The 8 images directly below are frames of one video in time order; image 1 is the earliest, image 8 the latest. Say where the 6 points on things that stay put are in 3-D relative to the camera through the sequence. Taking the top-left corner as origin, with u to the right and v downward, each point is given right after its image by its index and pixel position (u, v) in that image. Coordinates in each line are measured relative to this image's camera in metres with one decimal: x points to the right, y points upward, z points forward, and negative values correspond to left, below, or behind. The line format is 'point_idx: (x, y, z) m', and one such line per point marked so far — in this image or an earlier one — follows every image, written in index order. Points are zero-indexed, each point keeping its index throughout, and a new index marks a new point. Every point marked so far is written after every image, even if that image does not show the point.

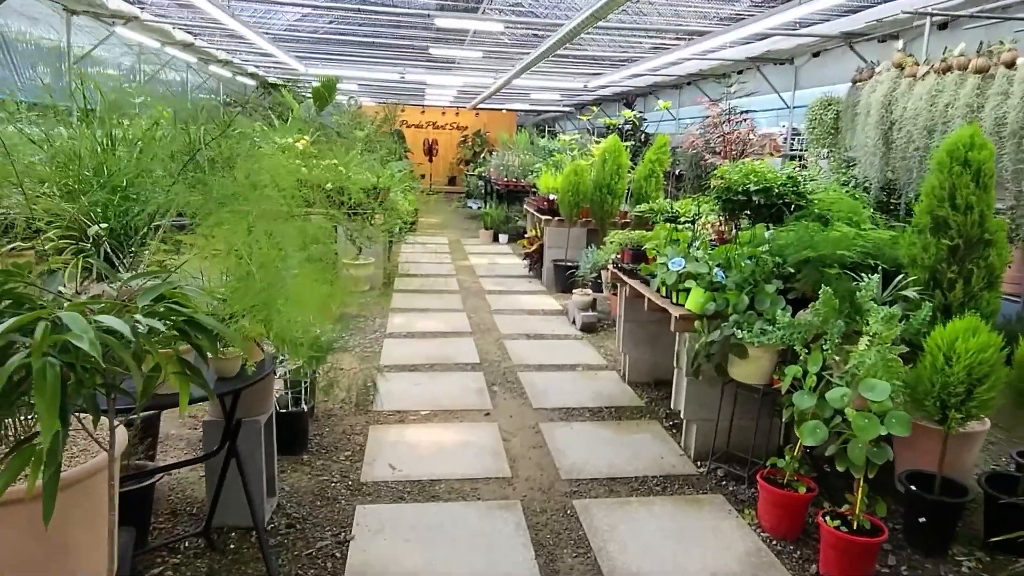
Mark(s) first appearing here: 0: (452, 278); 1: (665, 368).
0: (-0.6, +0.1, +7.7) m
1: (+0.9, -0.5, +4.3) m
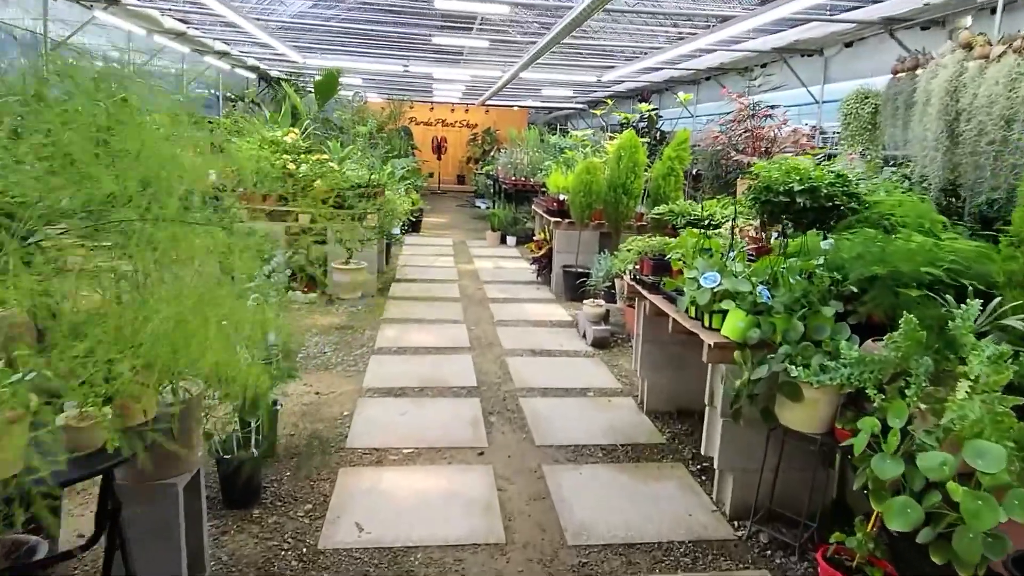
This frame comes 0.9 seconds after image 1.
0: (-0.6, 0.0, +7.1) m
1: (+0.9, -0.5, +3.7) m
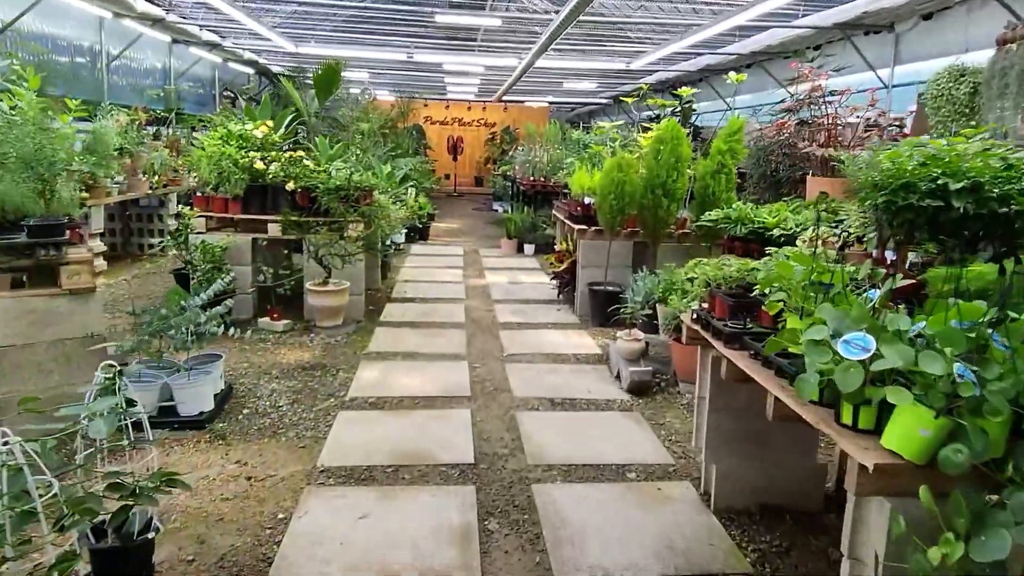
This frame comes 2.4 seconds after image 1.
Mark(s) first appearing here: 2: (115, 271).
0: (-0.4, -0.1, +6.0) m
1: (+0.9, -0.7, +2.6) m
2: (-3.5, +0.2, +6.6) m
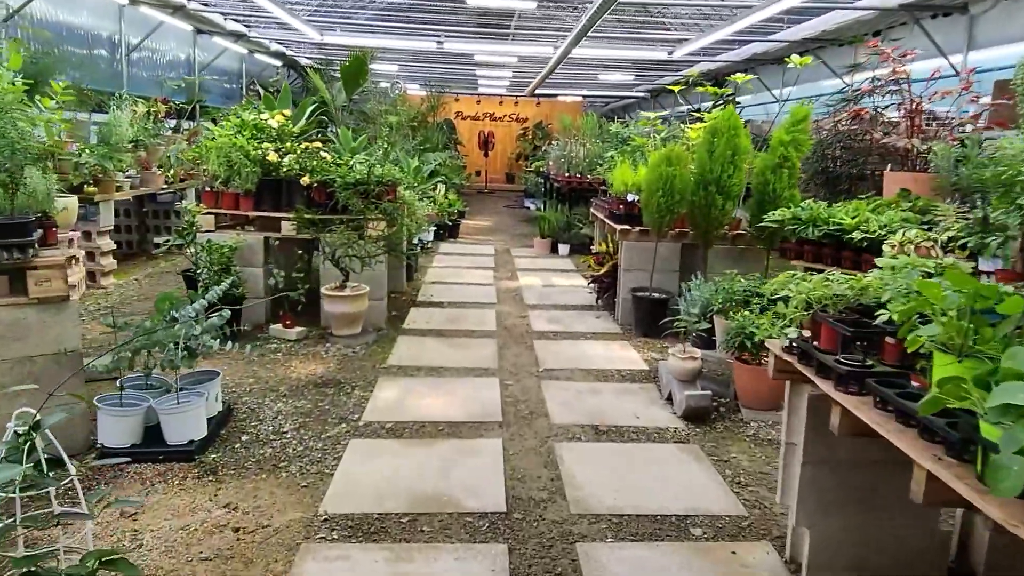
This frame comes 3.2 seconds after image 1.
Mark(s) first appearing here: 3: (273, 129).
0: (-0.2, -0.2, +5.6) m
1: (+1.0, -0.7, +2.0) m
2: (-3.2, +0.2, +6.2) m
3: (-1.5, +1.0, +4.7) m
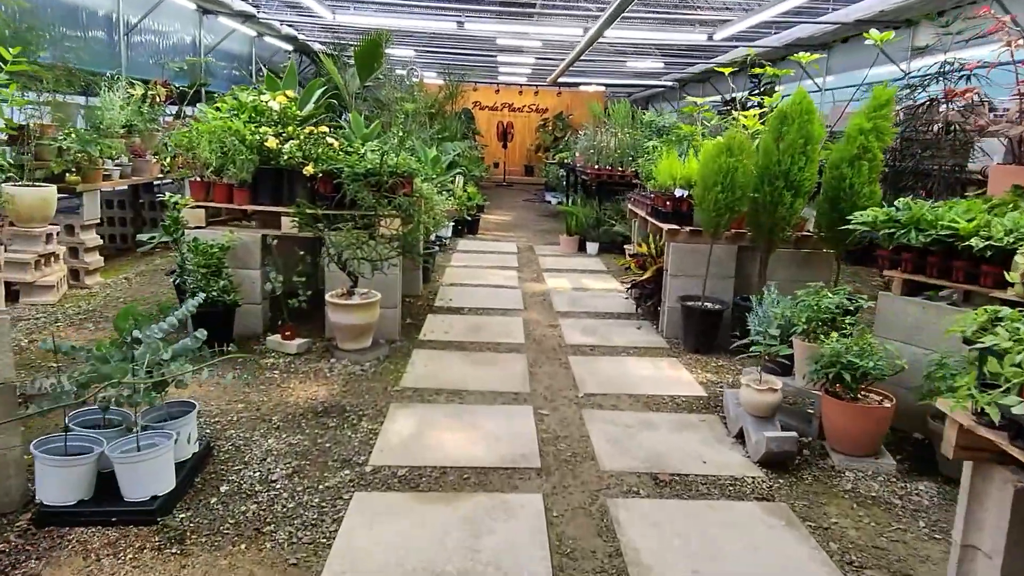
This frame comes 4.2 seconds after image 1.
0: (0.0, -0.2, +4.9) m
1: (+1.1, -0.8, +1.4) m
2: (-3.0, +0.2, +5.7) m
3: (-1.3, +1.0, +4.1) m
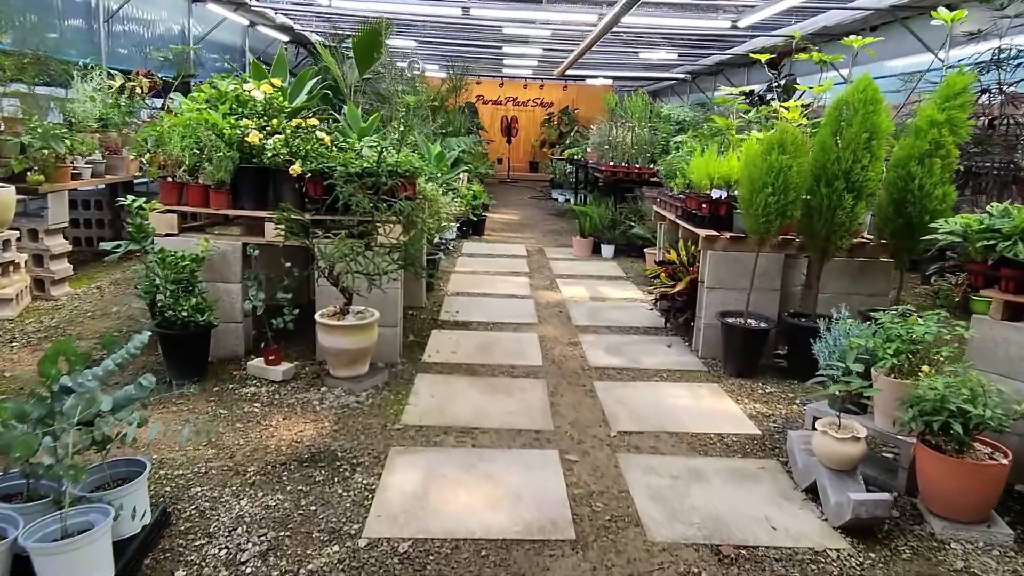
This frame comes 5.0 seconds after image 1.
0: (+0.1, -0.3, +4.4) m
1: (+1.2, -0.9, +0.9) m
2: (-2.9, +0.1, +5.1) m
3: (-1.2, +0.9, +3.6) m
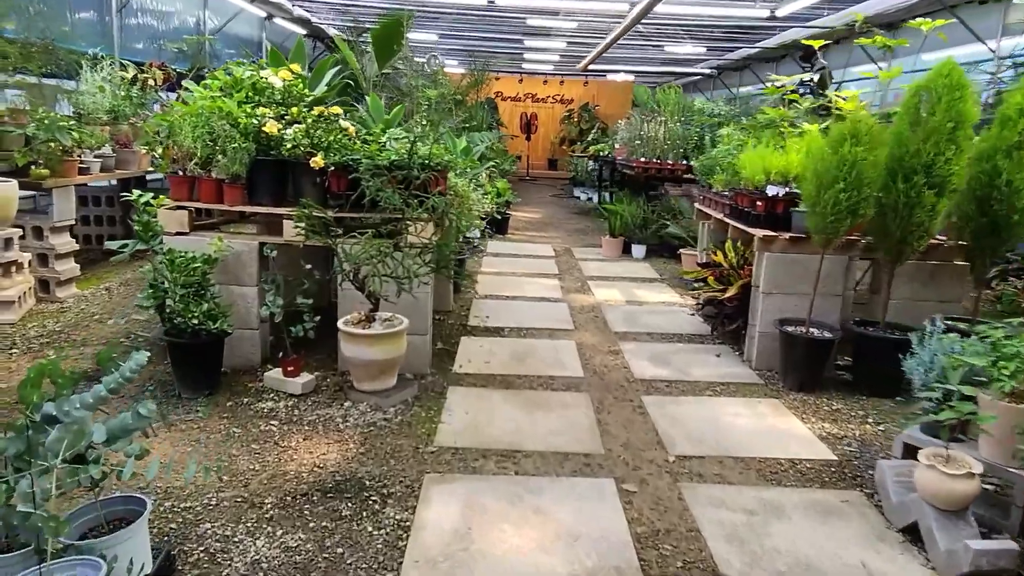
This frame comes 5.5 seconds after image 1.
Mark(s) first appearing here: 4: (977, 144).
0: (+0.3, -0.3, +4.1) m
1: (+1.4, -0.9, +0.6) m
2: (-2.7, +0.1, +4.9) m
3: (-1.1, +0.9, +3.3) m
4: (+2.0, +0.6, +3.2) m
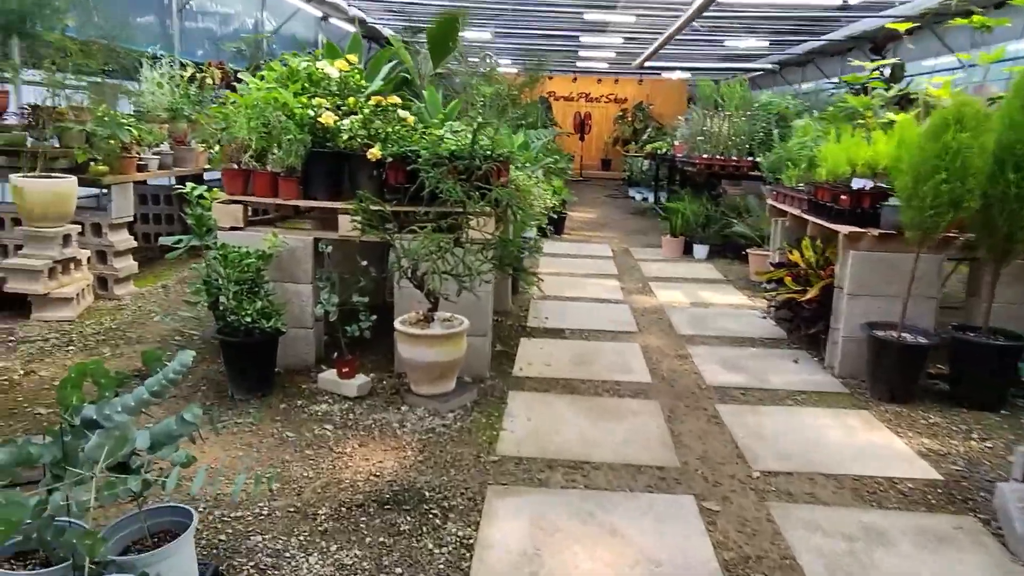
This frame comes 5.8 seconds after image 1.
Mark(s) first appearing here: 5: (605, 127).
0: (+0.6, -0.3, +3.9) m
1: (+1.4, -0.9, +0.3) m
2: (-2.3, +0.1, +4.9) m
3: (-0.8, +0.9, +3.2) m
4: (+2.3, +0.6, +2.8) m
5: (+2.1, +3.6, +16.3) m
